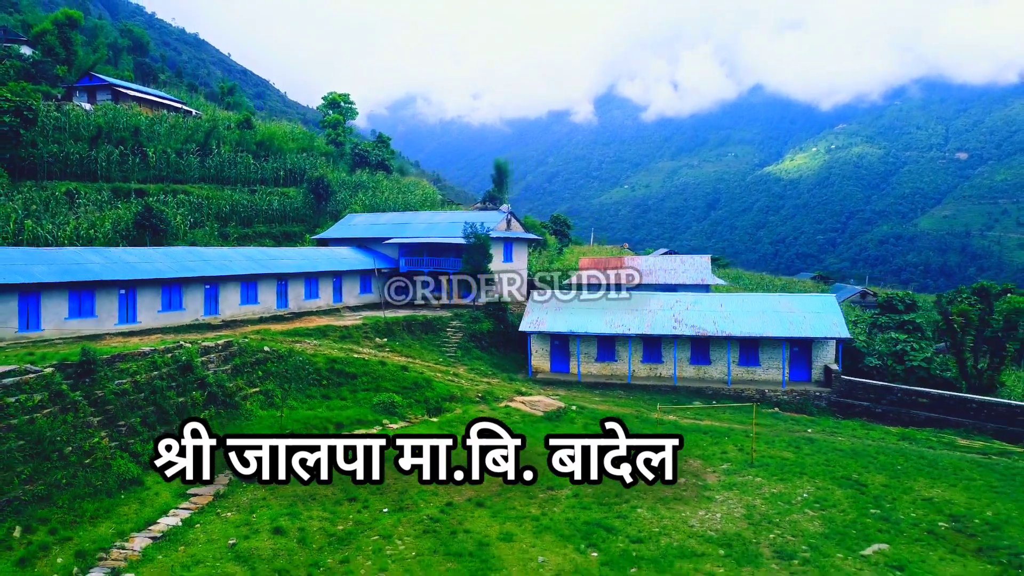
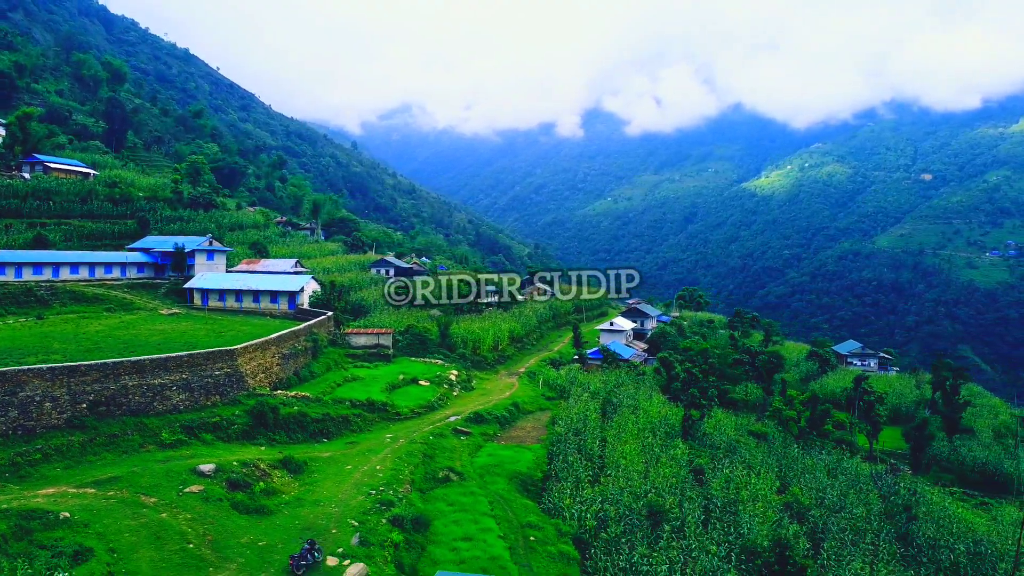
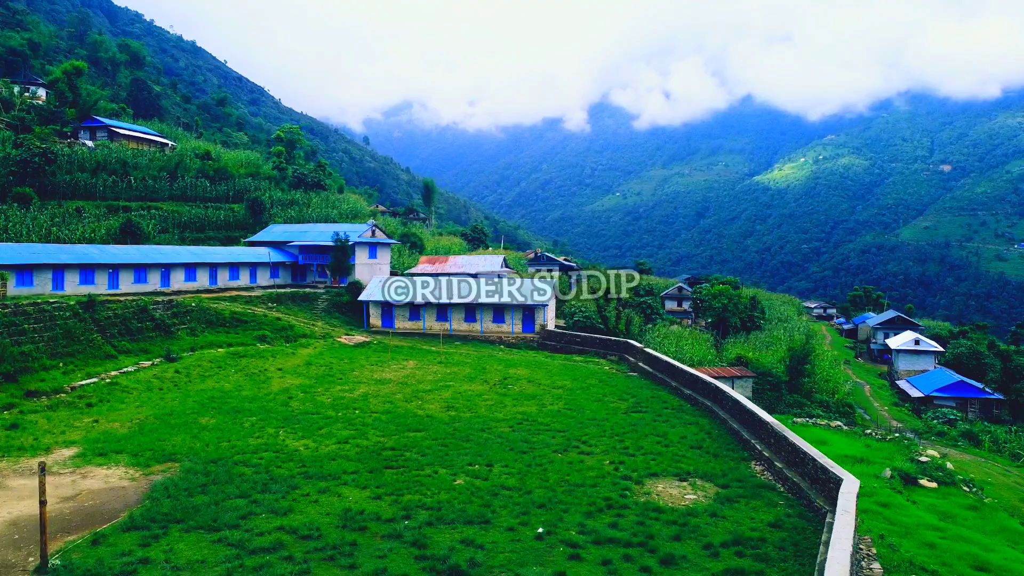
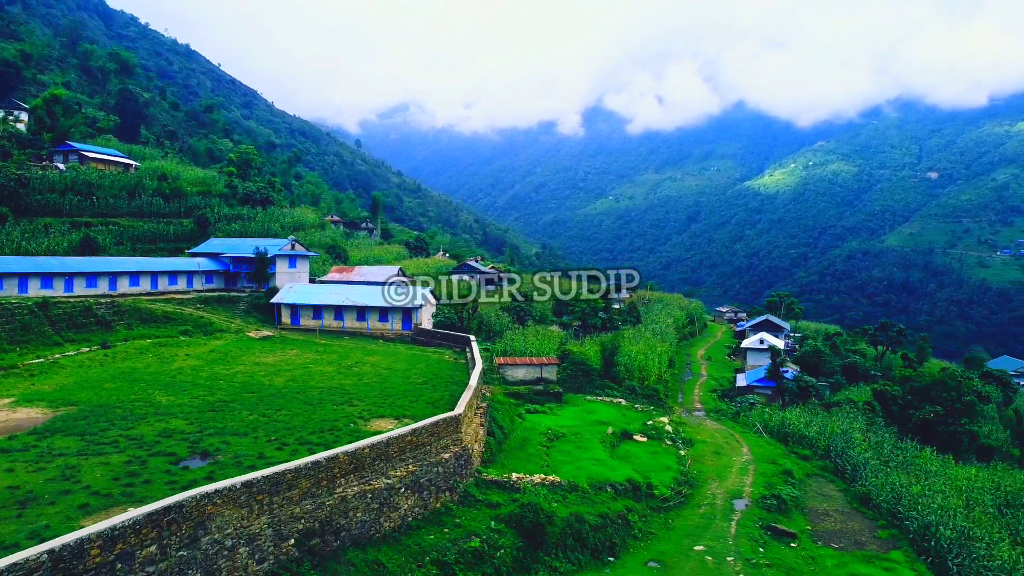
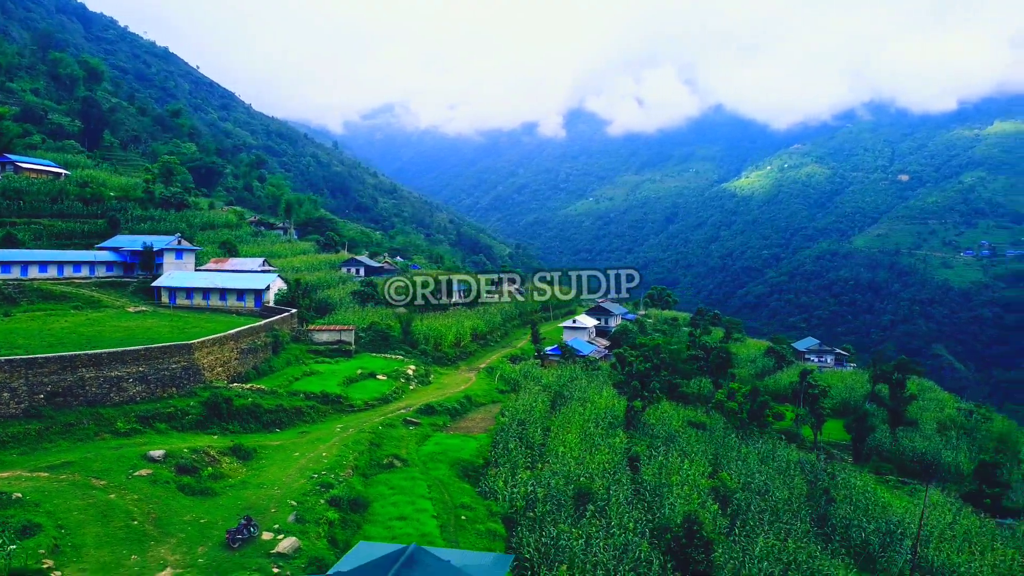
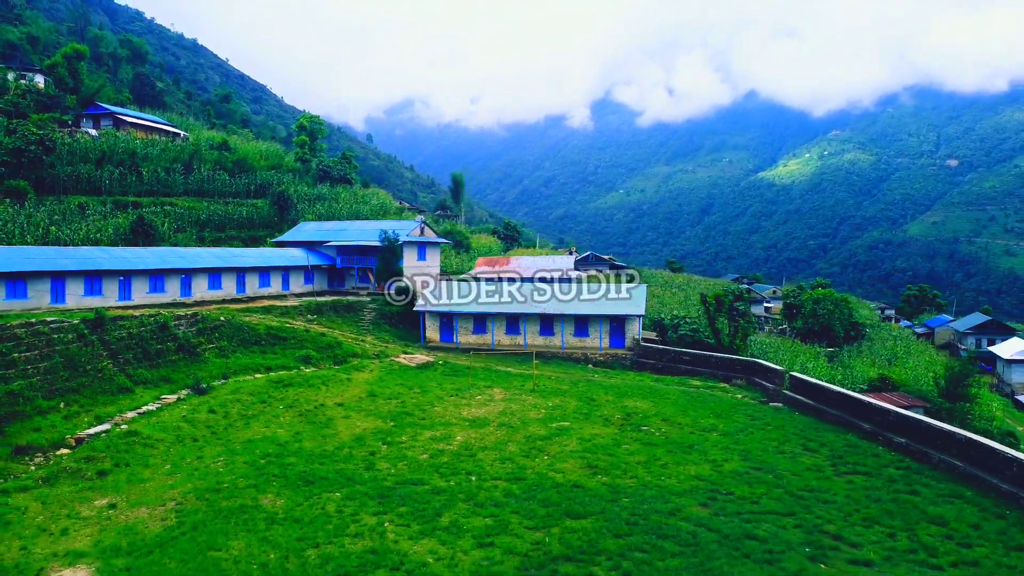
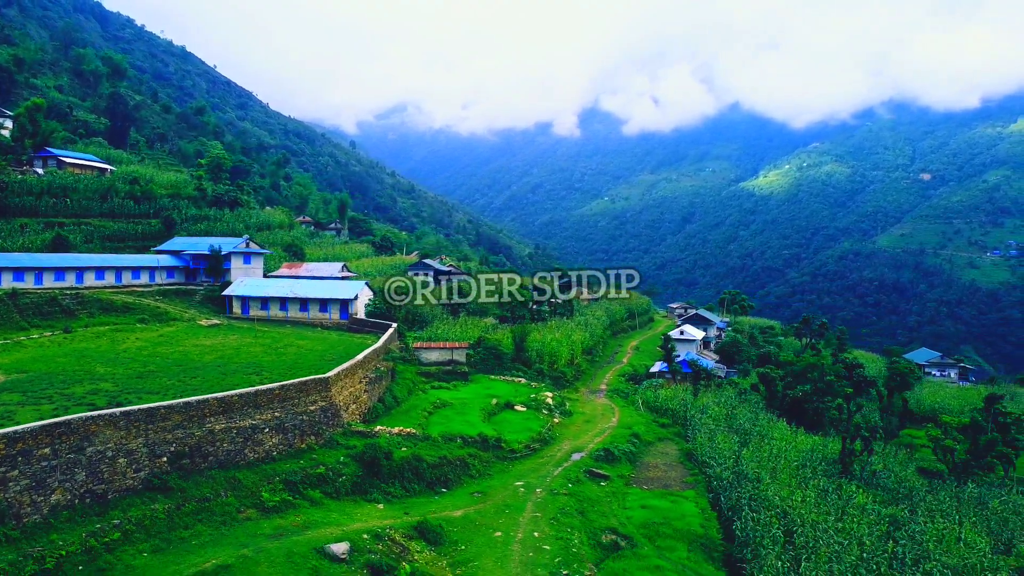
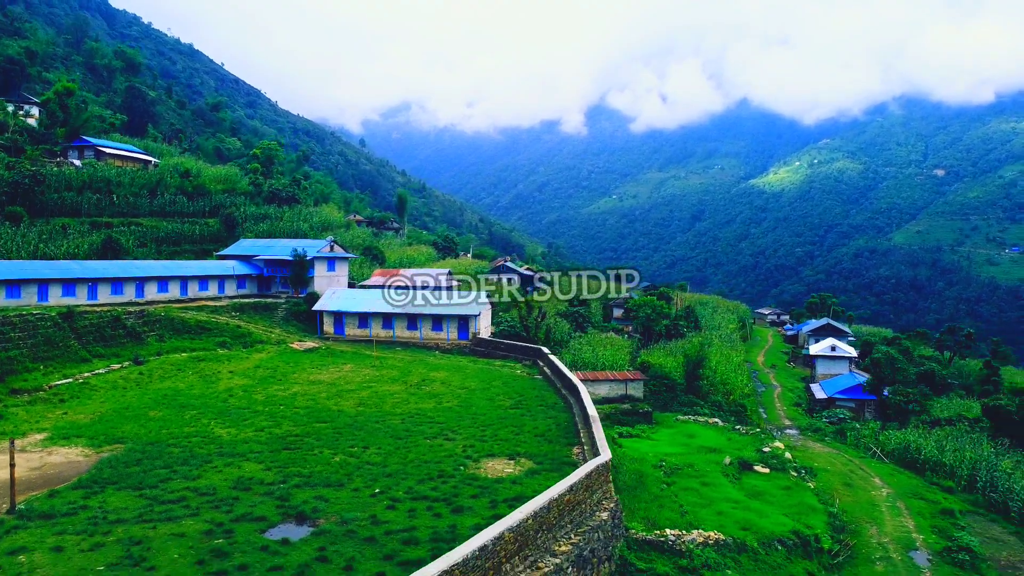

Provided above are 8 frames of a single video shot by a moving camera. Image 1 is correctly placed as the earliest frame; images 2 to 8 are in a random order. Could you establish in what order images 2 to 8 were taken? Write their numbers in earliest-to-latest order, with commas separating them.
6, 3, 8, 4, 7, 2, 5
